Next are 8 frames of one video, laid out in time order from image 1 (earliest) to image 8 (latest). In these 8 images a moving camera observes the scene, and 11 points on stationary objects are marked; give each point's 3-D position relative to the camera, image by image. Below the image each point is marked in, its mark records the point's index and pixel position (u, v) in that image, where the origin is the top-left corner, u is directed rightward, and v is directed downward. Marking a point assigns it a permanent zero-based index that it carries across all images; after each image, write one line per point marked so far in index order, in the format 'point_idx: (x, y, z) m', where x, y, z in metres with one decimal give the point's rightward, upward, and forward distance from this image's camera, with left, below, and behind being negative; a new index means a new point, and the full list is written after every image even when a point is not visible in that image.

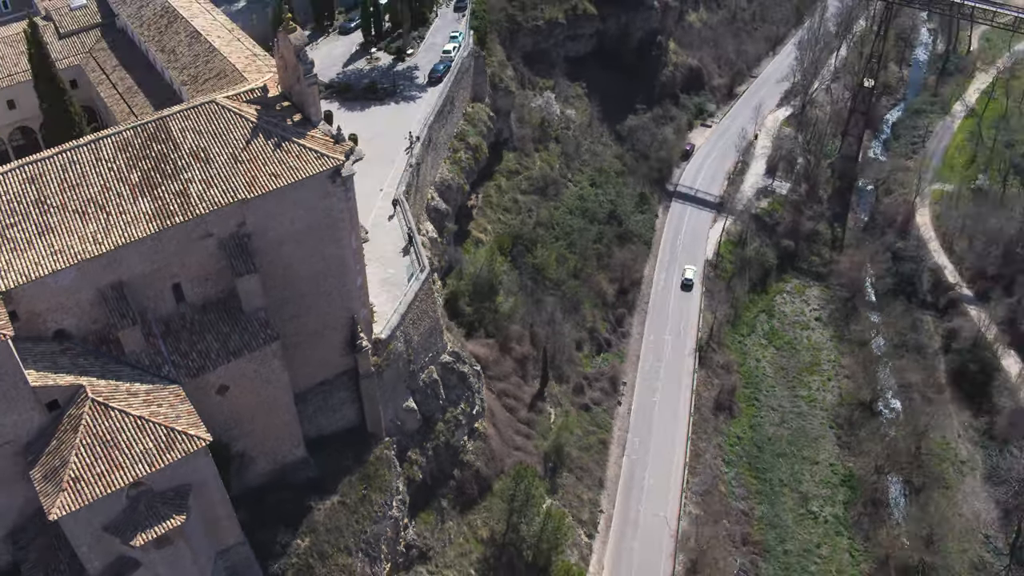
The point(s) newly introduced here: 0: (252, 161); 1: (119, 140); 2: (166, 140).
0: (-3.6, +1.9, +16.9) m
1: (-5.5, +2.1, +16.2) m
2: (-4.9, +2.1, +16.5) m
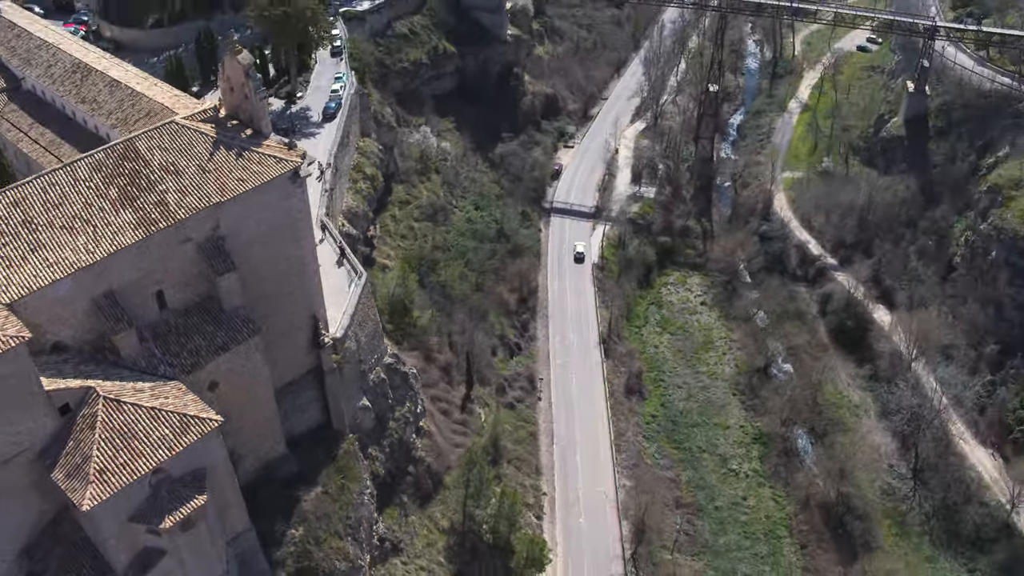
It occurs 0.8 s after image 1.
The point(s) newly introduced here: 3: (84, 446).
0: (-4.6, +1.9, +18.1) m
1: (-6.3, +1.9, +17.2) m
2: (-5.8, +2.0, +17.6) m
3: (-5.8, -2.1, +15.3) m
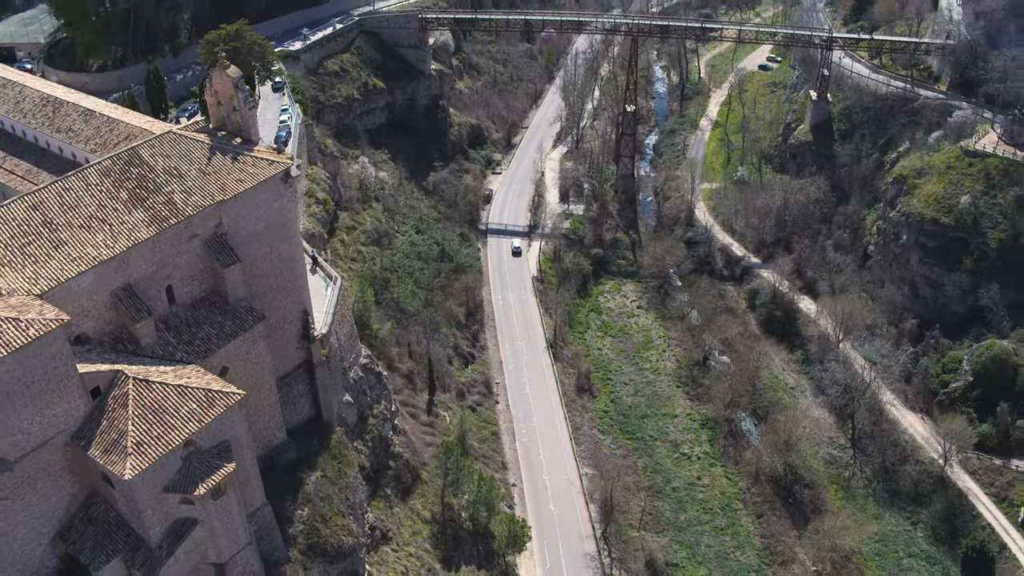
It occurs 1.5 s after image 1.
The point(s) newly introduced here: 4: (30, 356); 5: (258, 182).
0: (-5.0, +2.0, +19.5) m
1: (-6.7, +1.9, +18.4) m
2: (-6.2, +2.1, +18.9) m
3: (-5.7, -1.9, +16.4) m
4: (-6.6, -0.9, +15.6) m
5: (-4.4, +1.8, +19.7) m
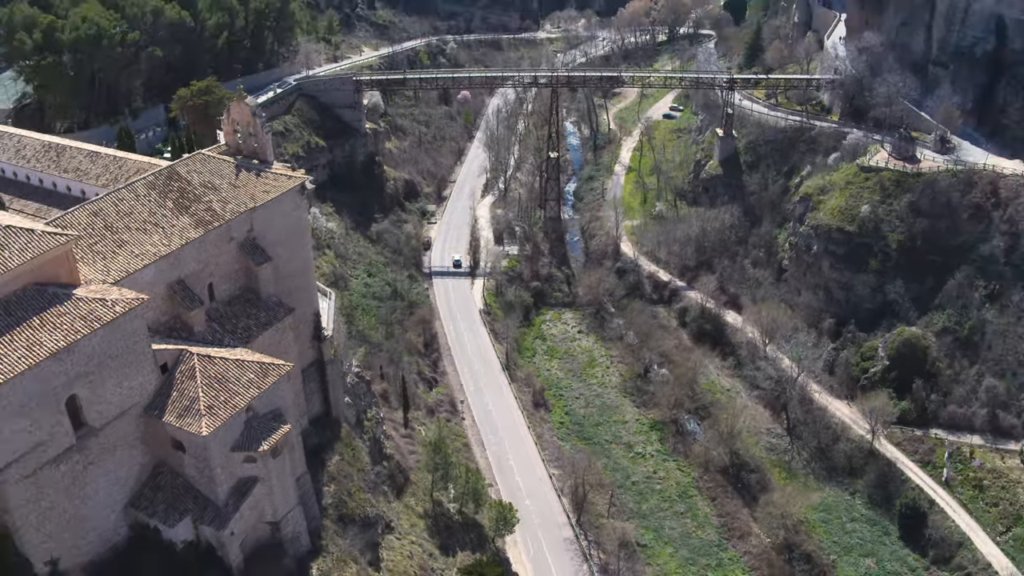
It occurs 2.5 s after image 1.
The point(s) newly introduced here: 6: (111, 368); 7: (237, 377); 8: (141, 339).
0: (-5.2, +2.0, +22.1) m
1: (-6.8, +1.9, +20.8) m
2: (-6.3, +2.0, +21.3) m
3: (-5.4, -1.7, +18.7) m
4: (-6.2, -0.6, +17.9) m
5: (-4.6, +1.9, +22.3) m
6: (-6.3, -1.3, +18.0) m
7: (-4.7, -1.5, +19.1) m
8: (-6.0, -0.8, +18.4) m
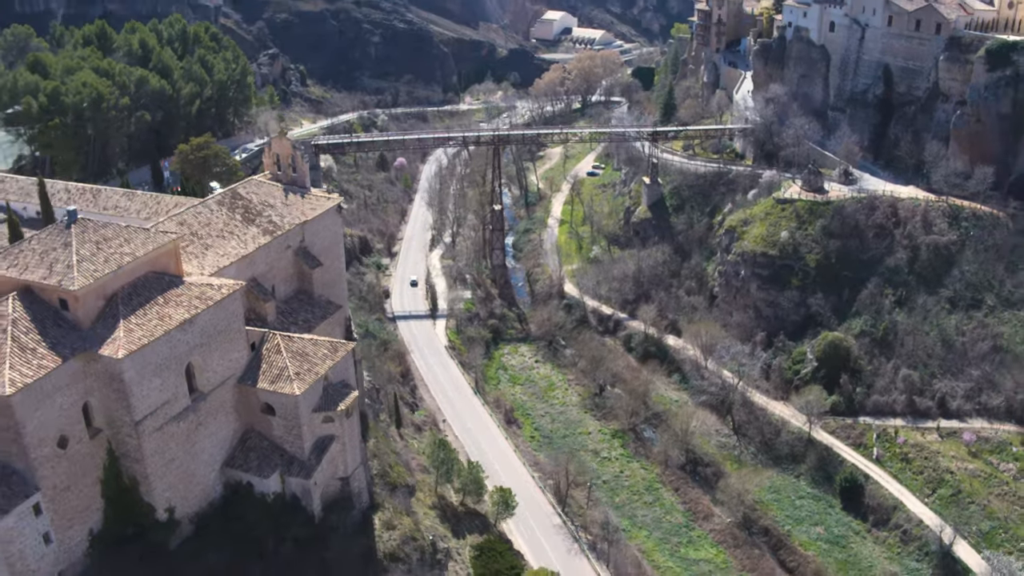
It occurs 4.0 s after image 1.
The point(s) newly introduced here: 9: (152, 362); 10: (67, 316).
0: (-5.0, +1.9, +25.9) m
1: (-6.5, +1.9, +24.5) m
2: (-6.0, +2.0, +25.0) m
3: (-4.7, -1.5, +22.2) m
4: (-5.5, -0.4, +21.4) m
5: (-4.4, +1.8, +26.2) m
6: (-5.6, -1.0, +21.5) m
7: (-4.0, -1.3, +22.7) m
8: (-5.4, -0.6, +21.9) m
9: (-6.3, -1.3, +19.8) m
10: (-7.8, -0.5, +20.0) m
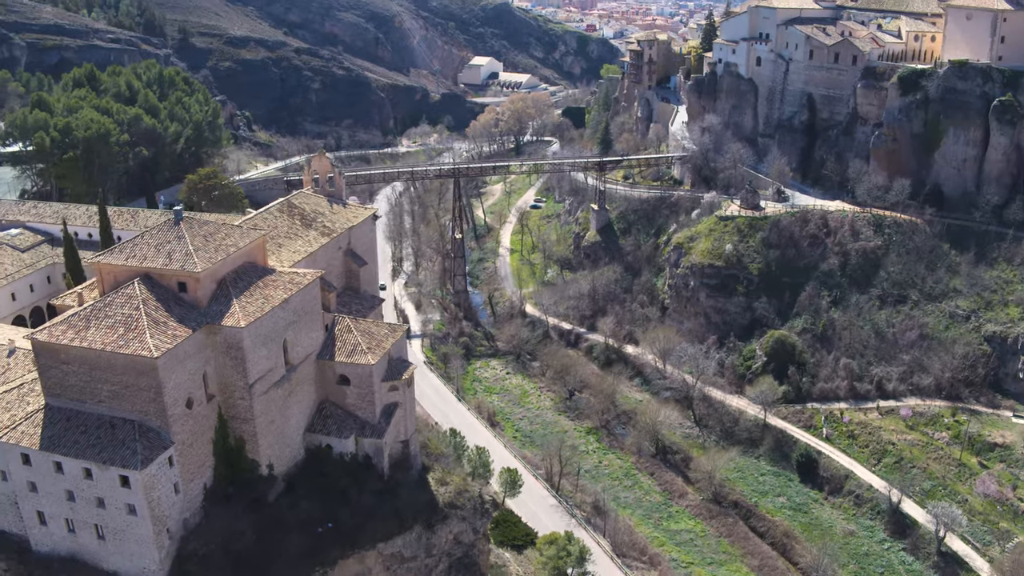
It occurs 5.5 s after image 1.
0: (-4.5, +2.0, +29.5) m
1: (-5.8, +2.0, +28.0) m
2: (-5.5, +2.1, +28.6) m
3: (-3.7, -1.2, +25.7) m
4: (-4.5, -0.1, +24.9) m
5: (-3.9, +1.9, +29.8) m
6: (-4.6, -0.7, +24.9) m
7: (-3.1, -1.0, +26.3) m
8: (-4.4, -0.3, +25.4) m
9: (-5.2, -0.9, +23.2) m
10: (-6.7, -0.2, +23.2) m
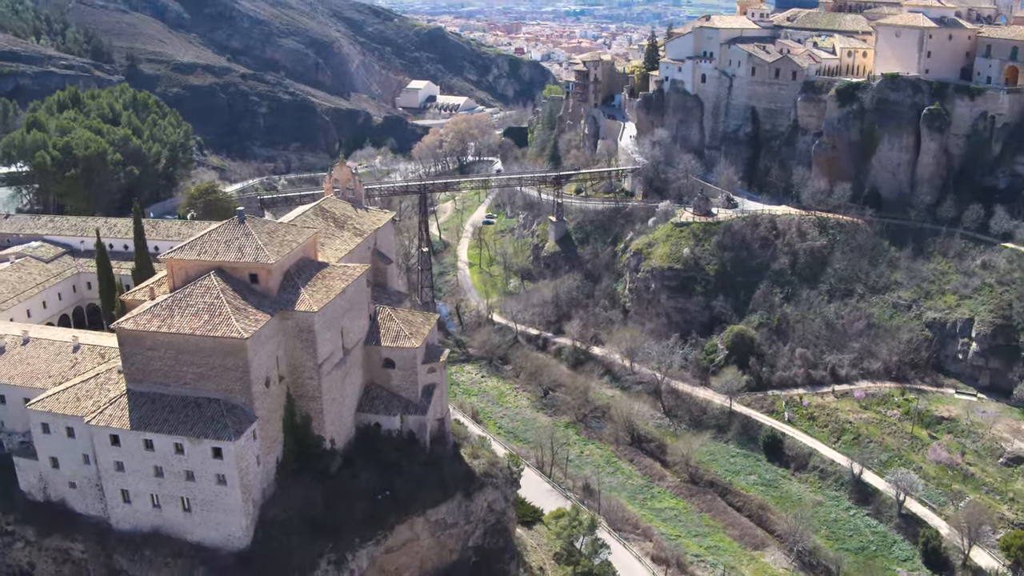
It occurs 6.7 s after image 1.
0: (-4.2, +2.1, +32.0) m
1: (-5.4, +2.1, +30.4) m
2: (-5.0, +2.2, +31.0) m
3: (-3.0, -1.0, +28.3) m
4: (-3.8, +0.1, +27.4) m
5: (-3.6, +2.0, +32.4) m
6: (-3.8, -0.5, +27.4) m
7: (-2.4, -0.8, +28.9) m
8: (-3.7, -0.1, +27.9) m
9: (-4.2, -0.7, +25.7) m
10: (-5.8, 0.0, +25.6) m
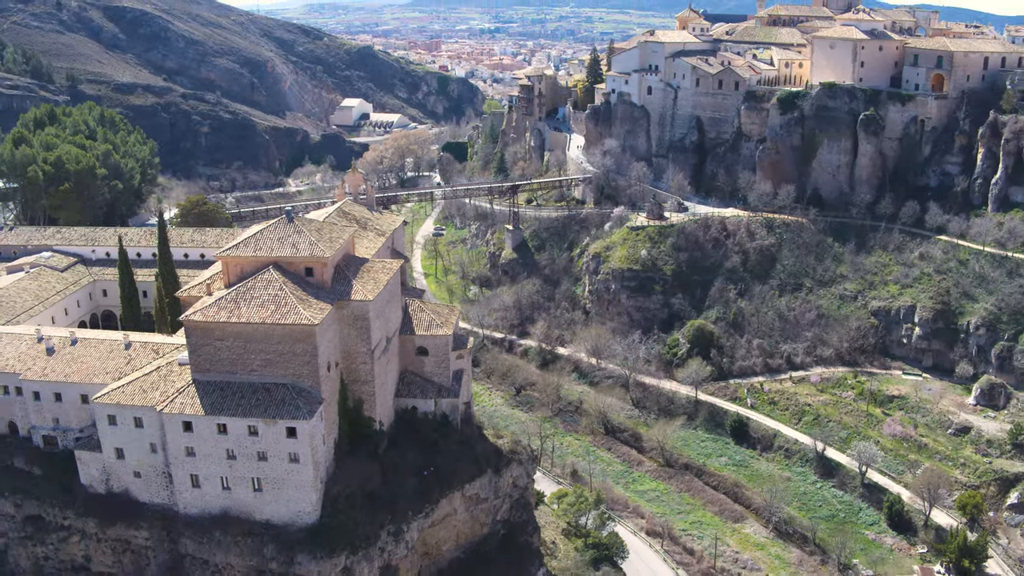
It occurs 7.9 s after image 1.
0: (-3.9, +2.2, +34.2) m
1: (-5.0, +2.2, +32.5) m
2: (-4.7, +2.3, +33.1) m
3: (-2.3, -0.8, +30.5) m
4: (-3.0, +0.3, +29.6) m
5: (-3.4, +2.1, +34.6) m
6: (-3.1, -0.4, +29.6) m
7: (-1.8, -0.6, +31.1) m
8: (-3.0, 0.0, +30.1) m
9: (-3.4, -0.5, +27.8) m
10: (-4.9, +0.2, +27.6) m
